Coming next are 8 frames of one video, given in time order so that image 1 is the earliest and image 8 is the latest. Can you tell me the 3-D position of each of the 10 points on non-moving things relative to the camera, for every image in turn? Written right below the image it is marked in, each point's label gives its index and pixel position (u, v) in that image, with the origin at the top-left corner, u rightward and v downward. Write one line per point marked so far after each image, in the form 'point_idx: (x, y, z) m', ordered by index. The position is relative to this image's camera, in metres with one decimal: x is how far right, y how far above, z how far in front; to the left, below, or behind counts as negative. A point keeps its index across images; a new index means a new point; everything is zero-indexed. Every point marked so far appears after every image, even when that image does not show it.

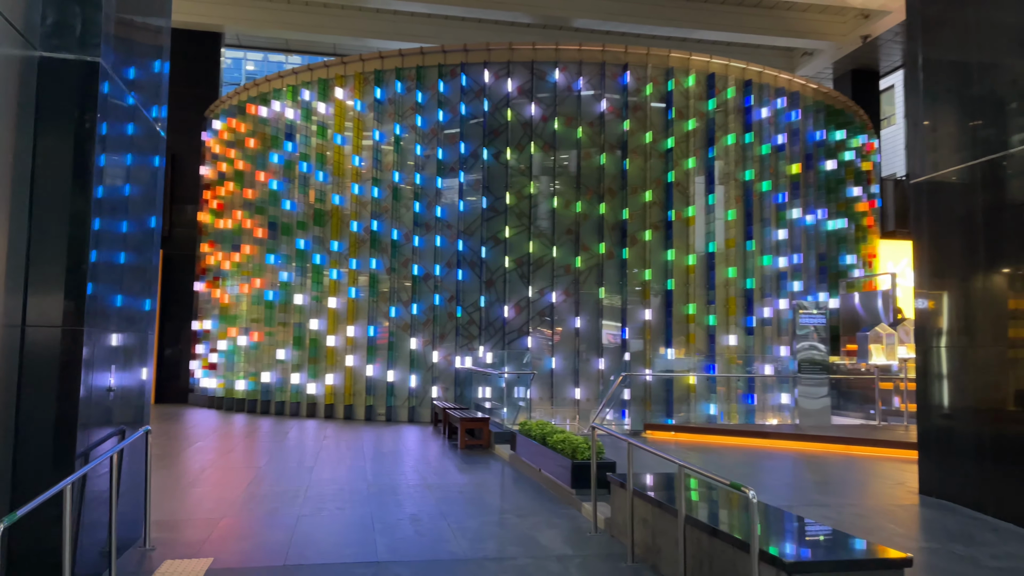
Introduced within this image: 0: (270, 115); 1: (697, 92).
0: (-4.1, +2.9, +13.2) m
1: (+2.8, +3.0, +11.9) m
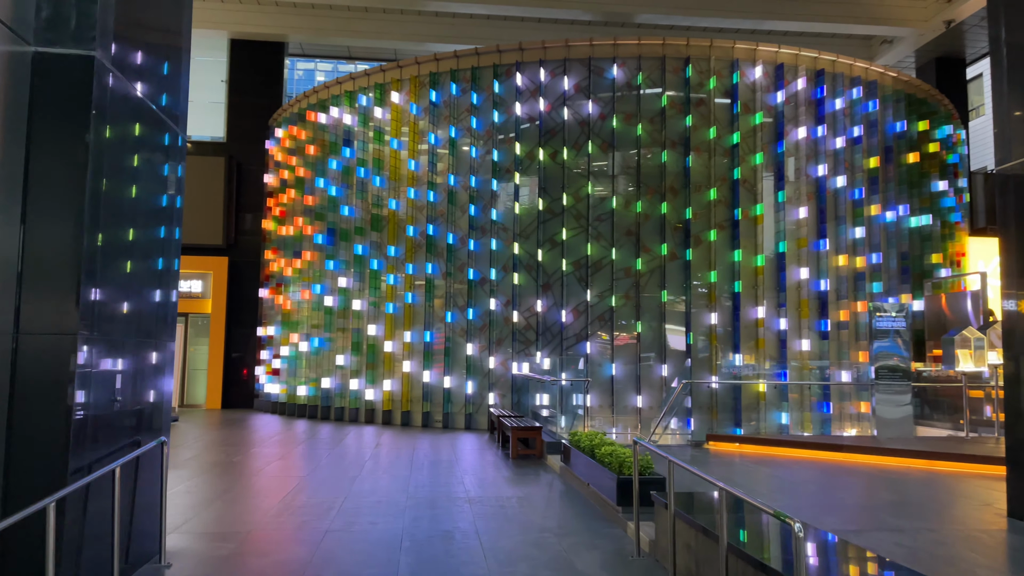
0: (-3.1, +2.8, +13.2) m
1: (+3.6, +2.9, +11.3) m
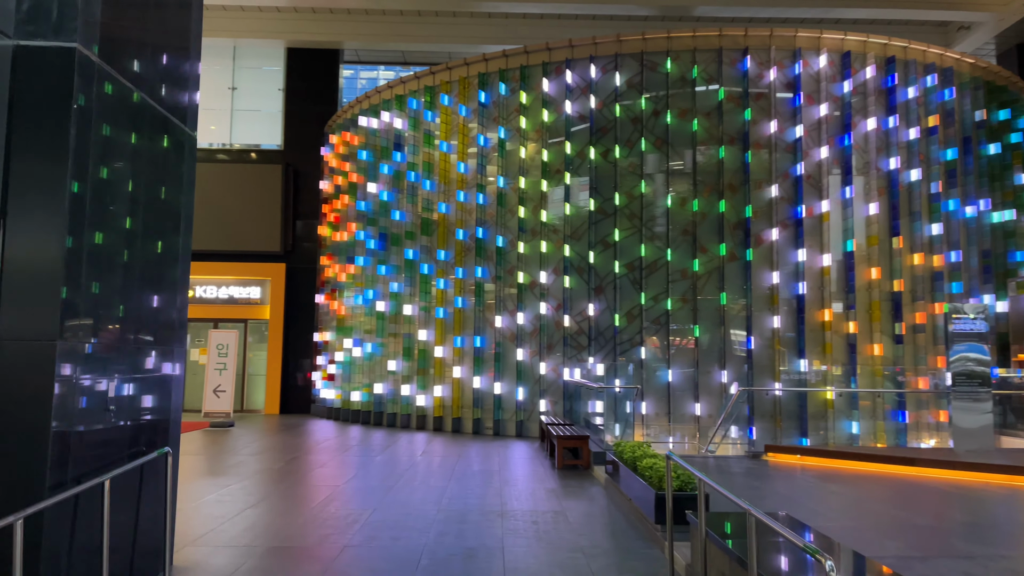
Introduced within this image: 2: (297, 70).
0: (-2.2, +2.7, +13.2) m
1: (+4.3, +2.9, +10.7) m
2: (-4.5, +4.5, +16.4) m
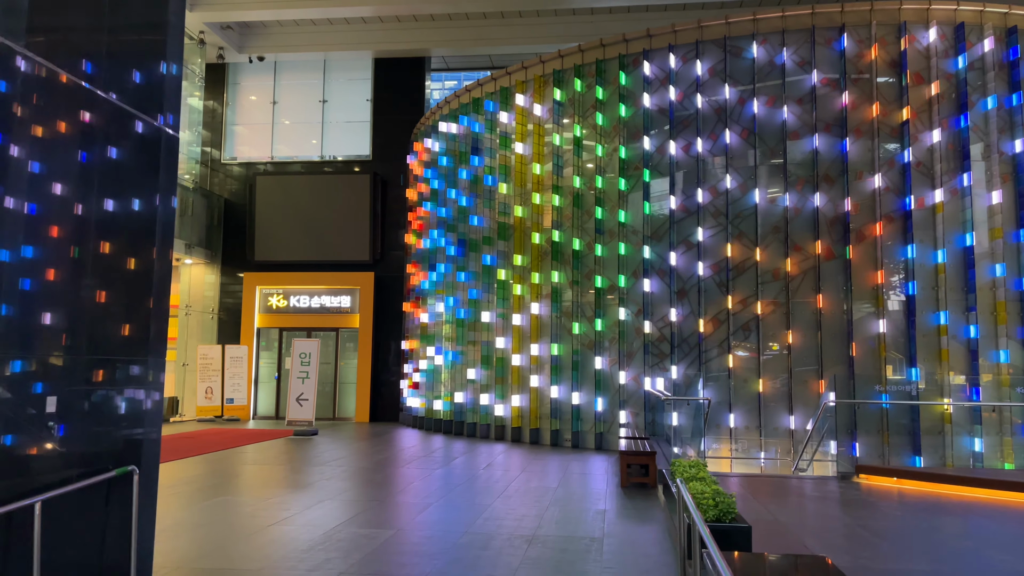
0: (-0.9, +2.6, +13.0) m
1: (+5.2, +2.9, +9.6) m
2: (-2.7, +4.3, +16.5) m
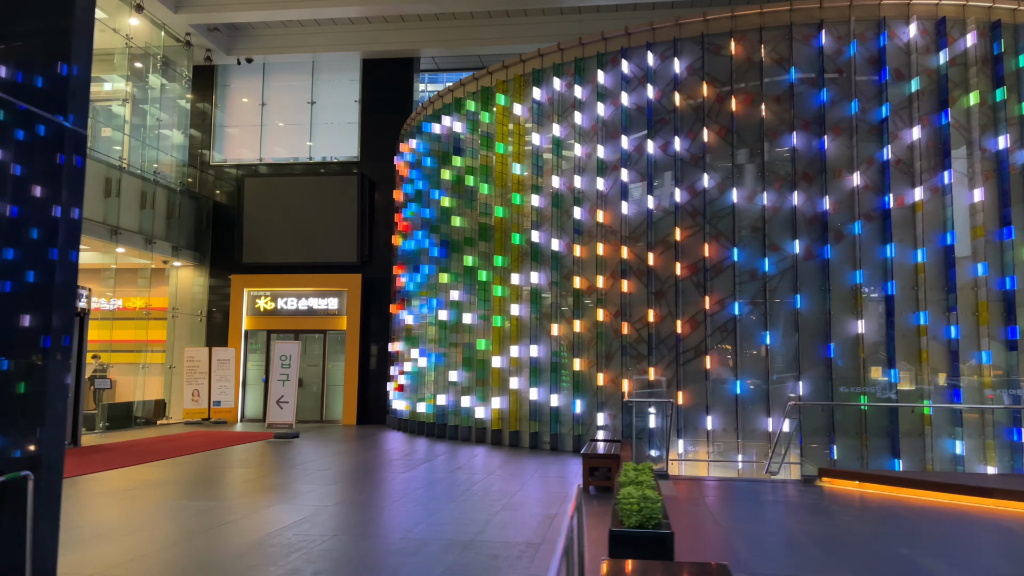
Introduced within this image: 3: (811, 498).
0: (-1.2, +2.6, +12.9) m
1: (+4.9, +2.9, +9.4) m
2: (-2.9, +4.3, +16.4) m
3: (+2.2, -1.6, +5.9) m
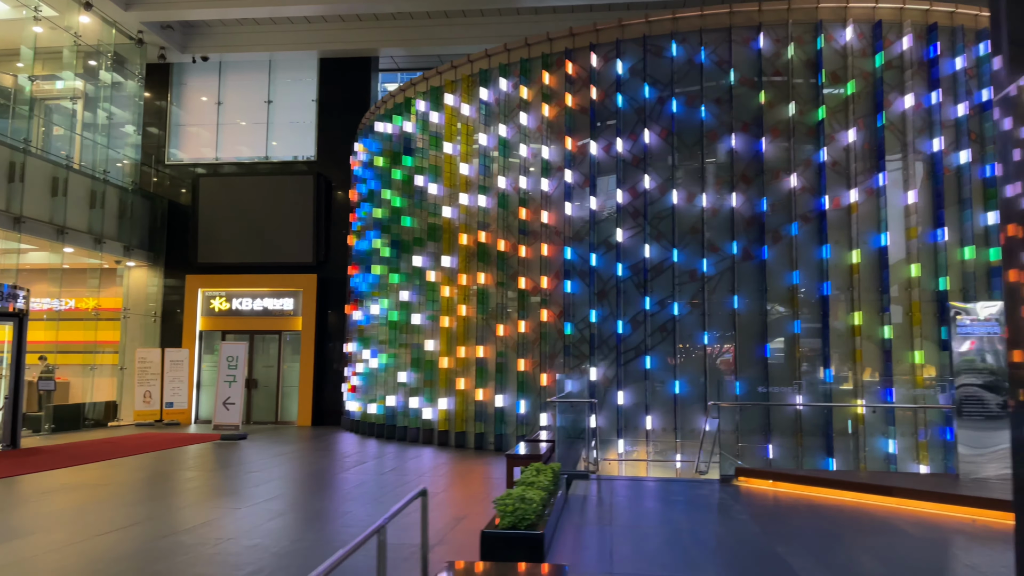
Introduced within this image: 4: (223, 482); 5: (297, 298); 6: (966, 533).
0: (-2.0, +2.6, +12.9) m
1: (+4.2, +2.9, +9.5) m
2: (-3.8, +4.3, +16.4) m
3: (+1.6, -1.6, +6.0) m
4: (-3.3, -2.2, +9.0) m
5: (-4.2, -0.2, +15.6) m
6: (+2.6, -1.4, +4.5) m
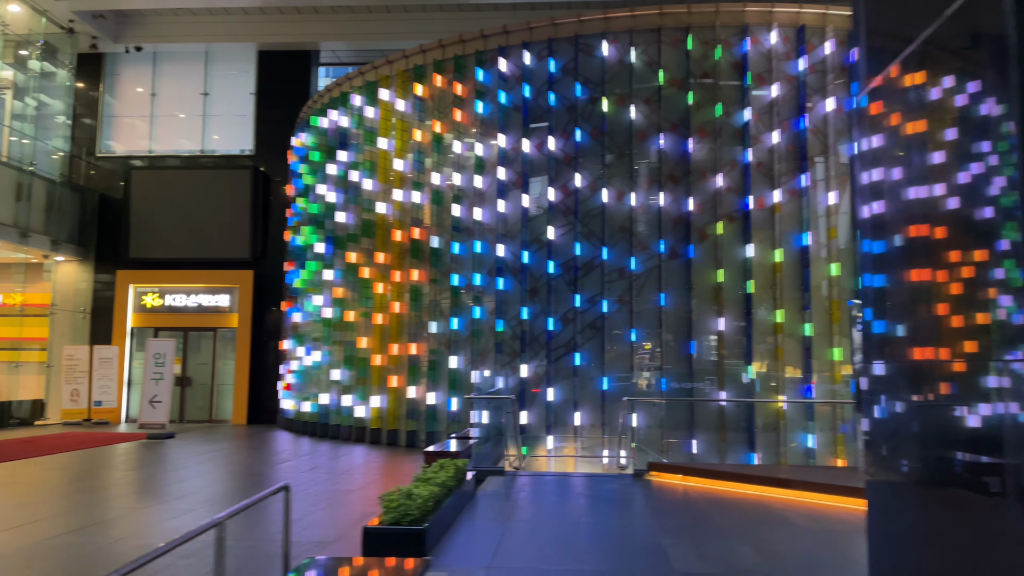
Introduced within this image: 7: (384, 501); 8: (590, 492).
0: (-3.0, +2.6, +12.7) m
1: (+3.4, +2.9, +9.7) m
2: (-5.0, +4.4, +16.1) m
3: (+1.0, -1.6, +6.0) m
4: (-4.1, -2.2, +8.8) m
5: (-5.4, -0.1, +15.3) m
6: (+2.0, -1.4, +4.7) m
7: (-0.6, -1.0, +3.7) m
8: (+0.6, -1.5, +5.9) m
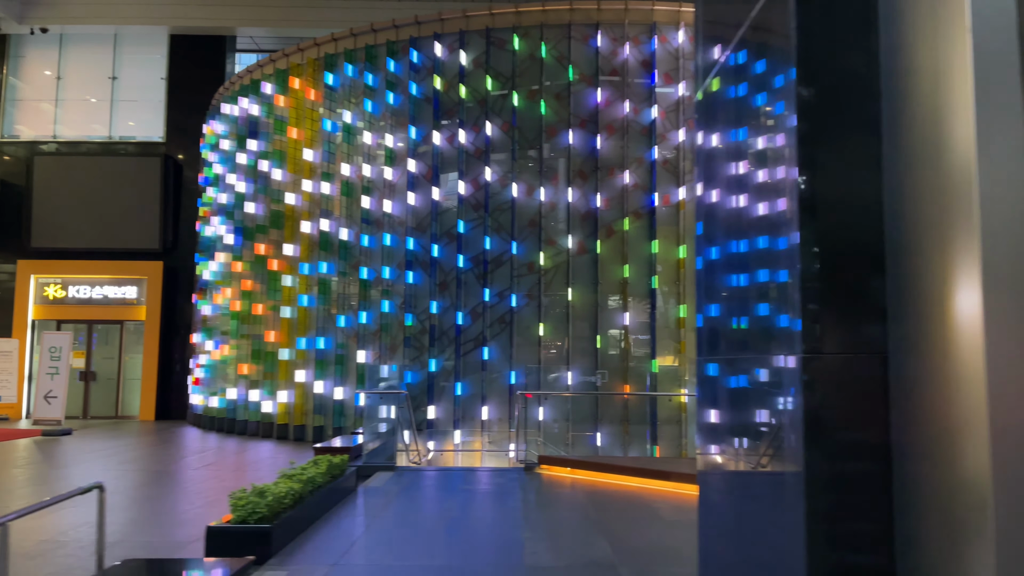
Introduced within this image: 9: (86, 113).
0: (-4.3, +2.7, +12.4) m
1: (+2.2, +3.0, +9.9) m
2: (-6.5, +4.5, +15.6) m
3: (+0.1, -1.5, +6.1) m
4: (-5.1, -2.1, +8.4) m
5: (-6.9, 0.0, +14.8) m
6: (+1.3, -1.4, +4.8) m
7: (-1.3, -1.0, +3.6) m
8: (-0.3, -1.5, +5.9) m
9: (-8.6, +3.5, +15.9) m
